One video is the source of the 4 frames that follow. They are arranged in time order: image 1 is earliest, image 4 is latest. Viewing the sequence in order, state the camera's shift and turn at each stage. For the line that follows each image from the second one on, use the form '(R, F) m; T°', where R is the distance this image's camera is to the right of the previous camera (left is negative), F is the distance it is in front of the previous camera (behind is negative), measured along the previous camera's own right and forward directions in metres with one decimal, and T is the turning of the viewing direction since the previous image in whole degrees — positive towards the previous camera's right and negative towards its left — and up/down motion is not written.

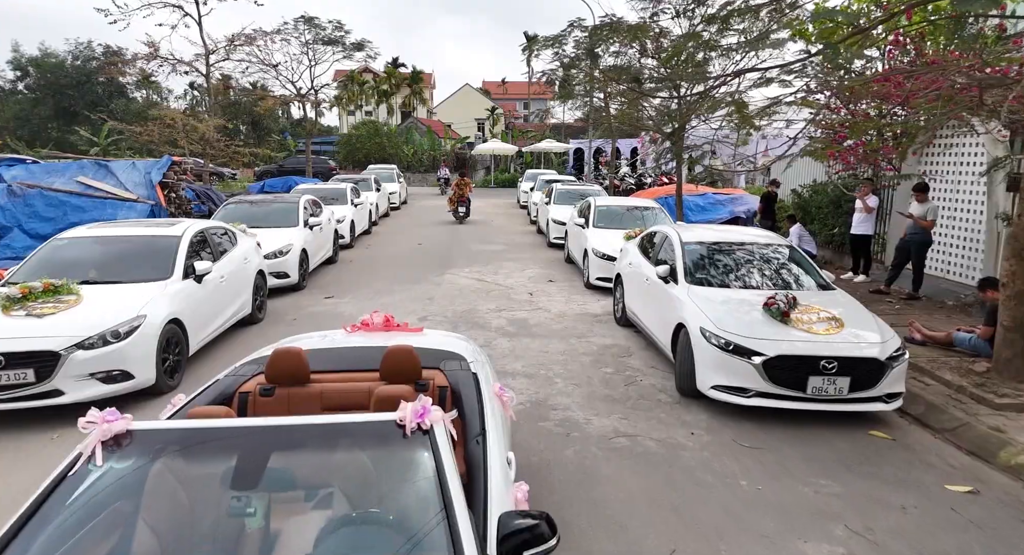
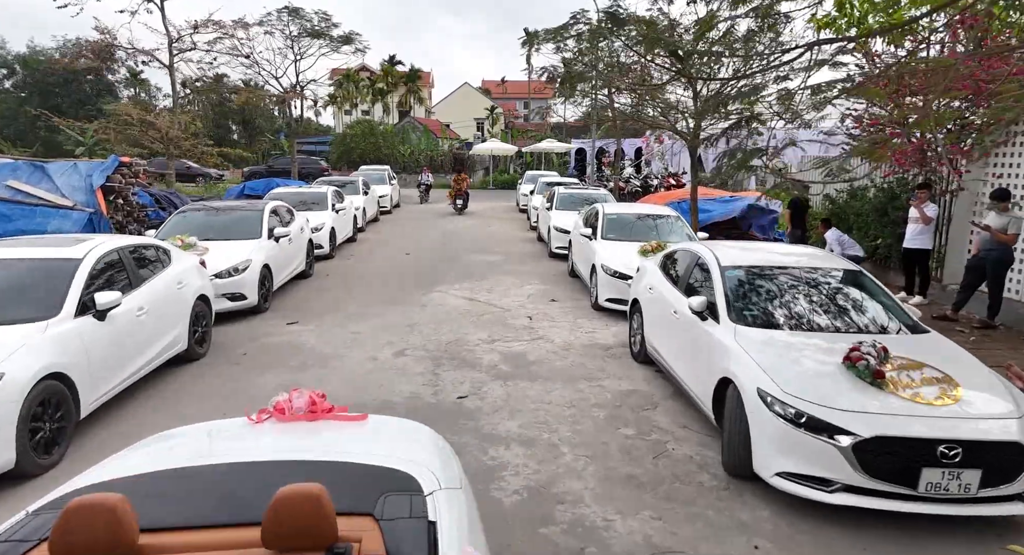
(+0.1, +1.4) m; 0°
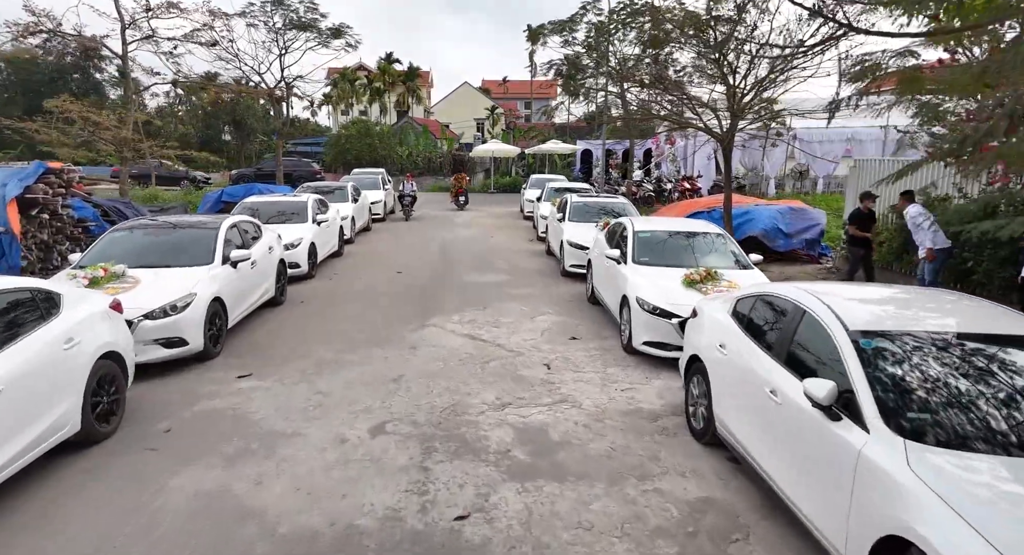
(-0.1, +1.7) m; 0°
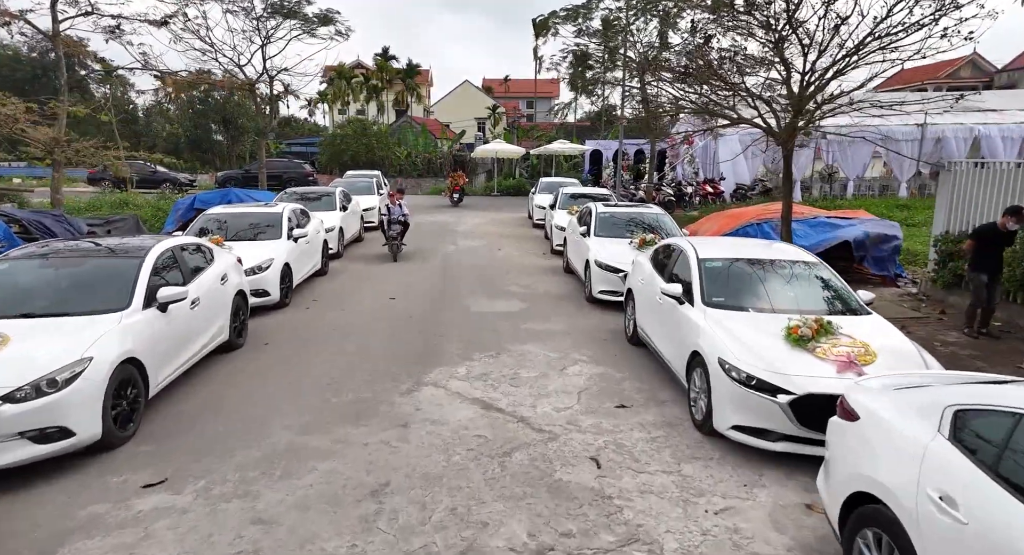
(-0.2, +2.0) m; 0°
